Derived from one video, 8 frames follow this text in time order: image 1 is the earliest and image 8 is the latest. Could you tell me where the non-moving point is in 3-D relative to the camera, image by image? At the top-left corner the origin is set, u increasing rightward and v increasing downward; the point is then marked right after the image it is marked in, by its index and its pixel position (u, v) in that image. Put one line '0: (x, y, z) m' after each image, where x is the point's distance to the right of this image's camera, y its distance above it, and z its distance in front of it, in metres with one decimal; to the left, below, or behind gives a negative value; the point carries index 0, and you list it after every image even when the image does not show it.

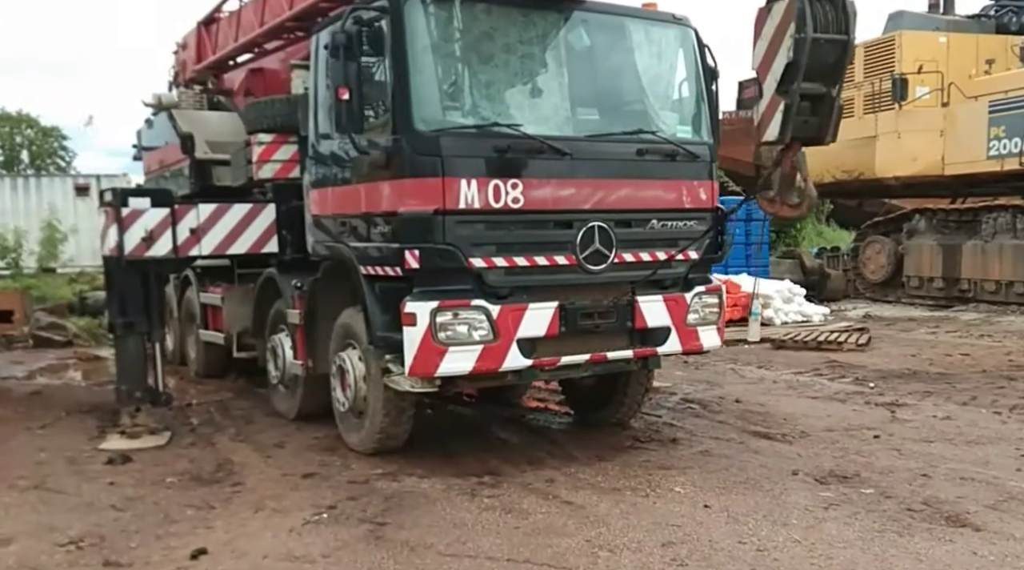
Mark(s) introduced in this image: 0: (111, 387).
0: (-4.3, -1.1, +9.4) m
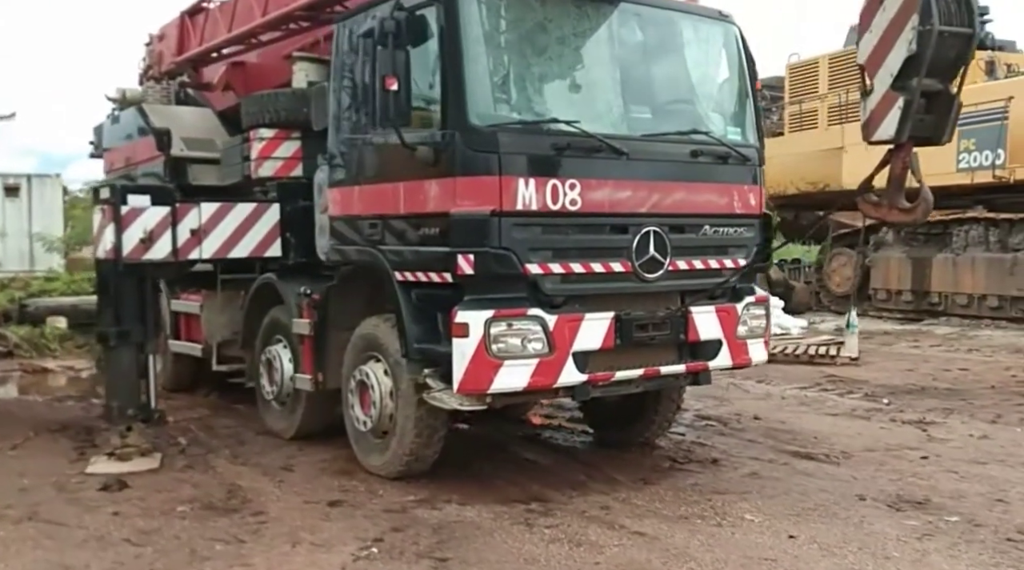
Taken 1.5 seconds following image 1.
0: (-4.3, -1.1, +8.7) m
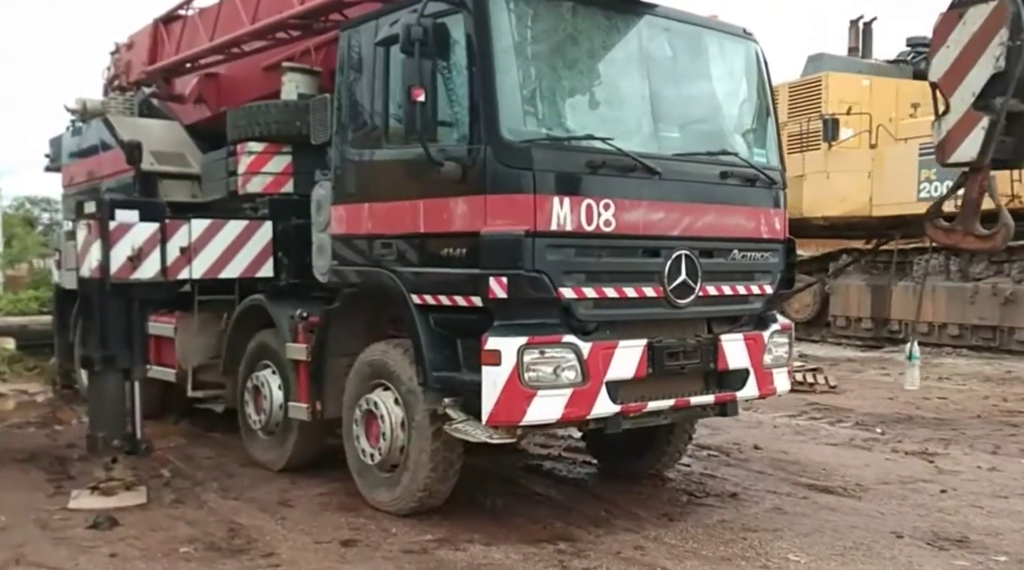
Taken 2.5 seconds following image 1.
0: (-4.4, -1.3, +8.2) m
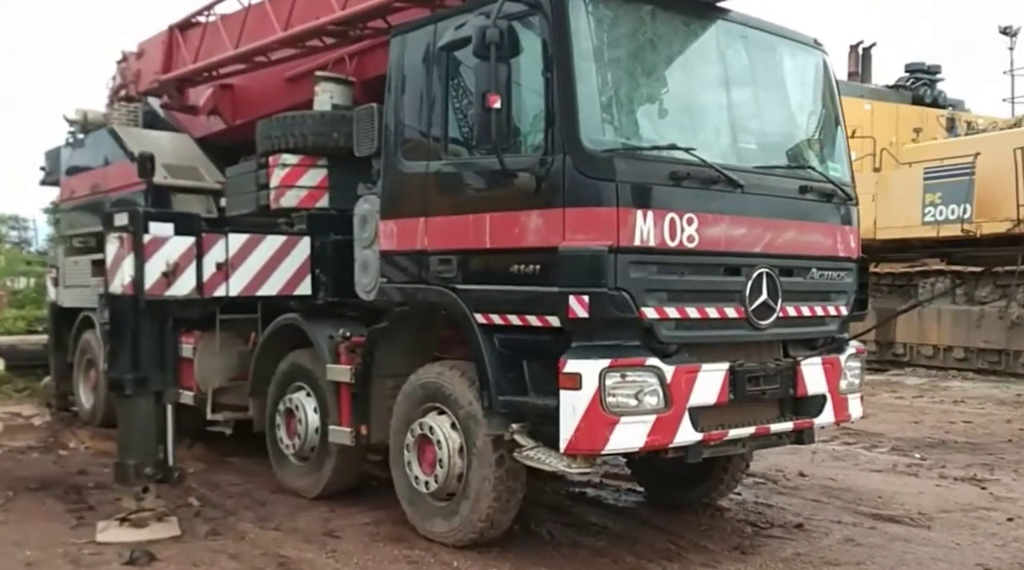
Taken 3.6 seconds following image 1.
0: (-4.2, -1.5, +7.8) m
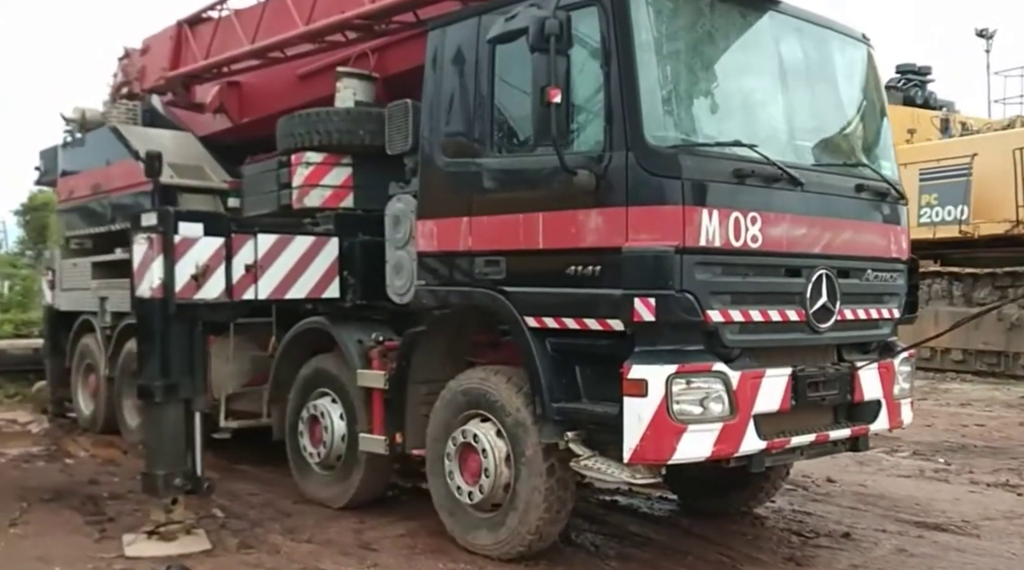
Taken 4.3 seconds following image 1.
0: (-4.0, -1.5, +7.5) m
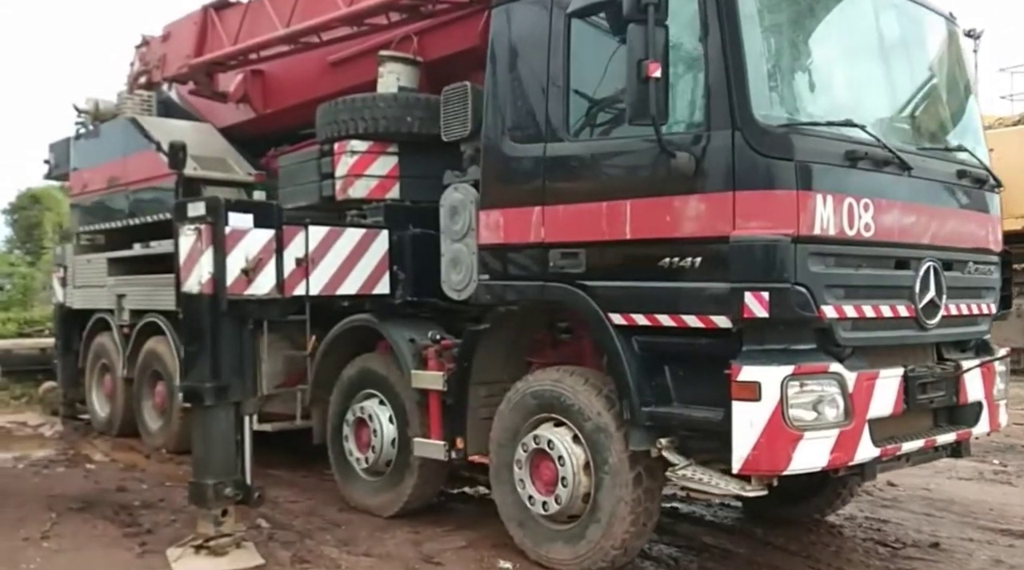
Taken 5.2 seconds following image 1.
0: (-3.6, -1.5, +7.2) m
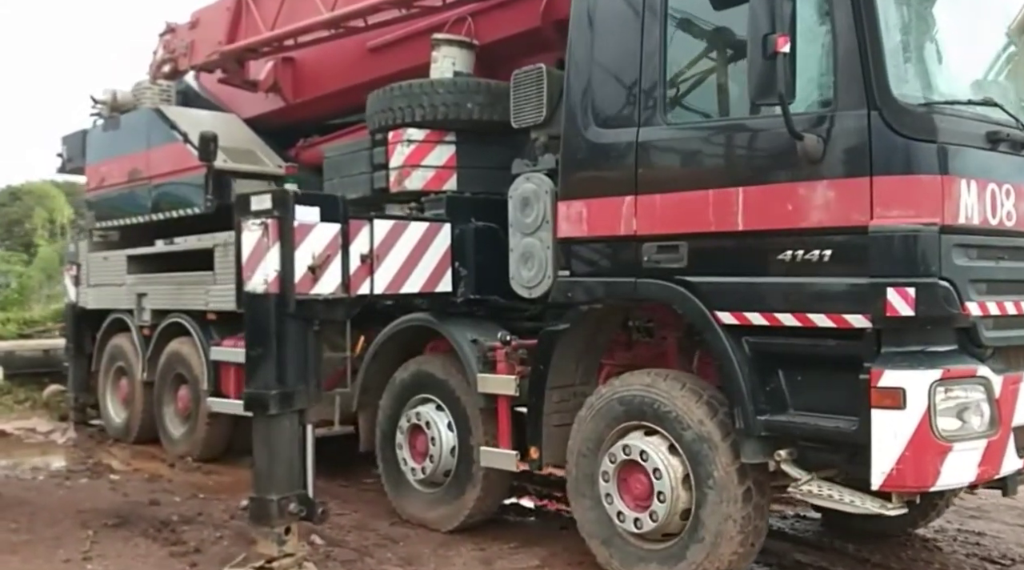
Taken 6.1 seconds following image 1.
0: (-3.3, -1.5, +6.8) m
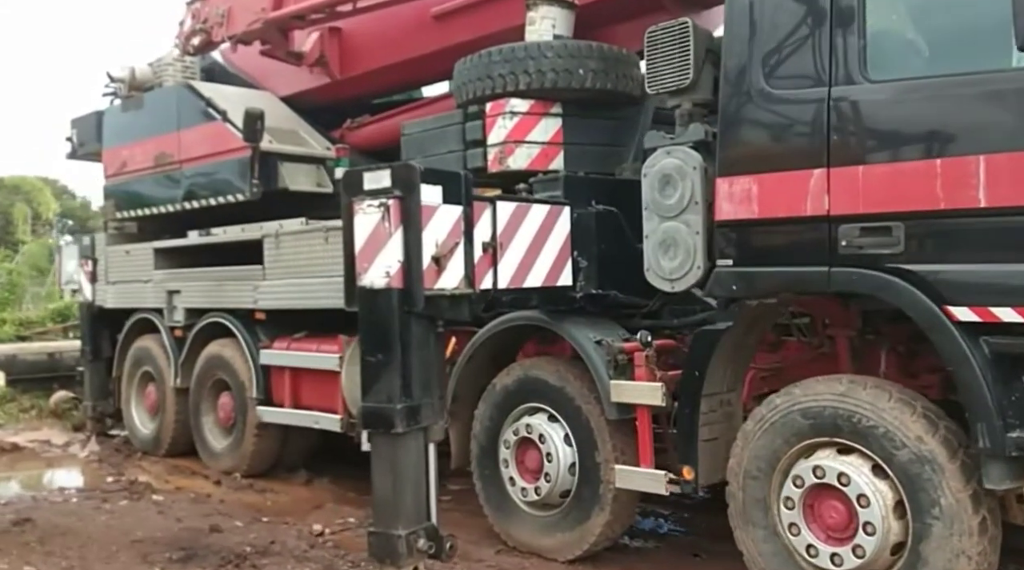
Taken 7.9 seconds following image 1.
0: (-2.7, -1.4, +6.1) m
